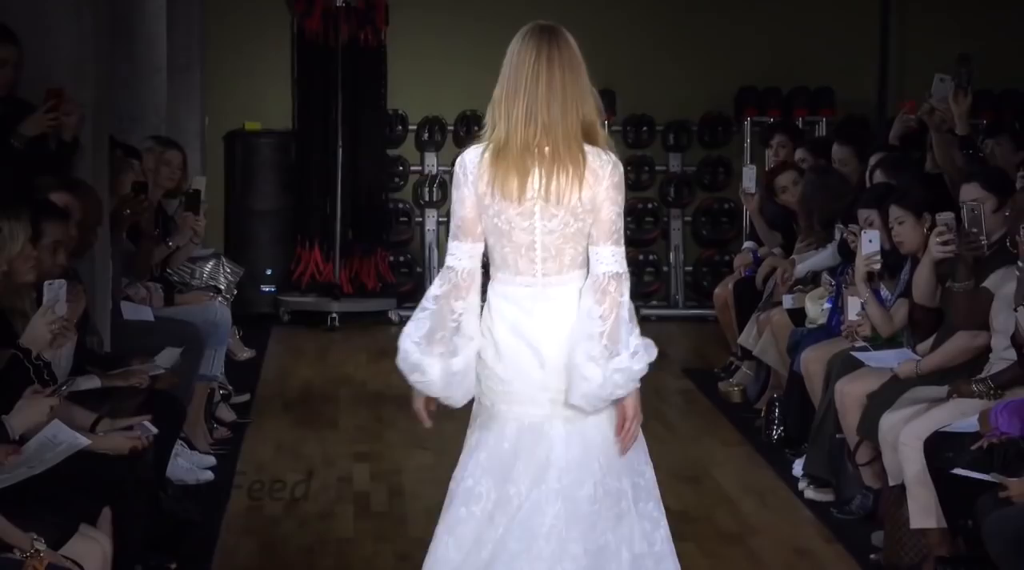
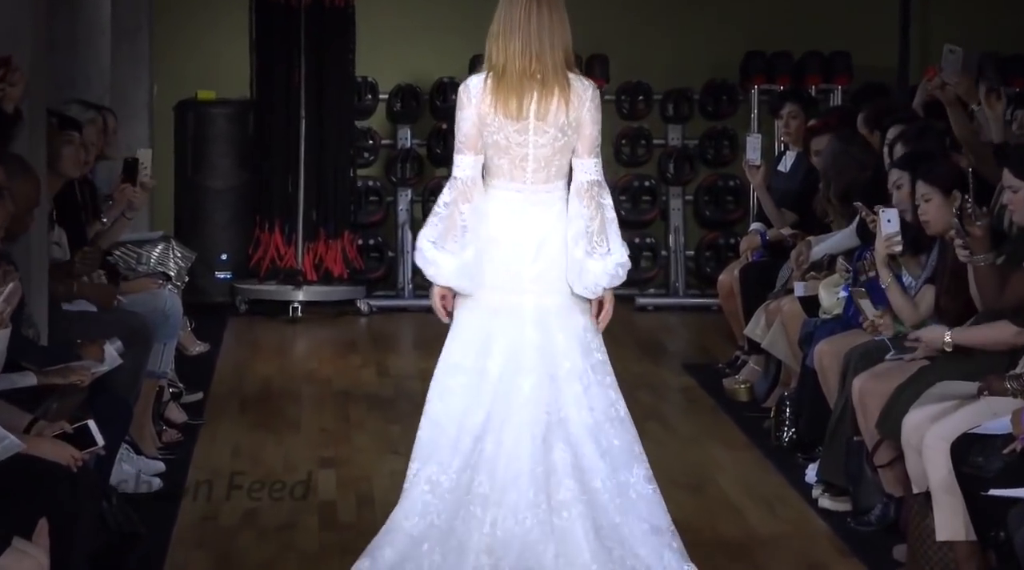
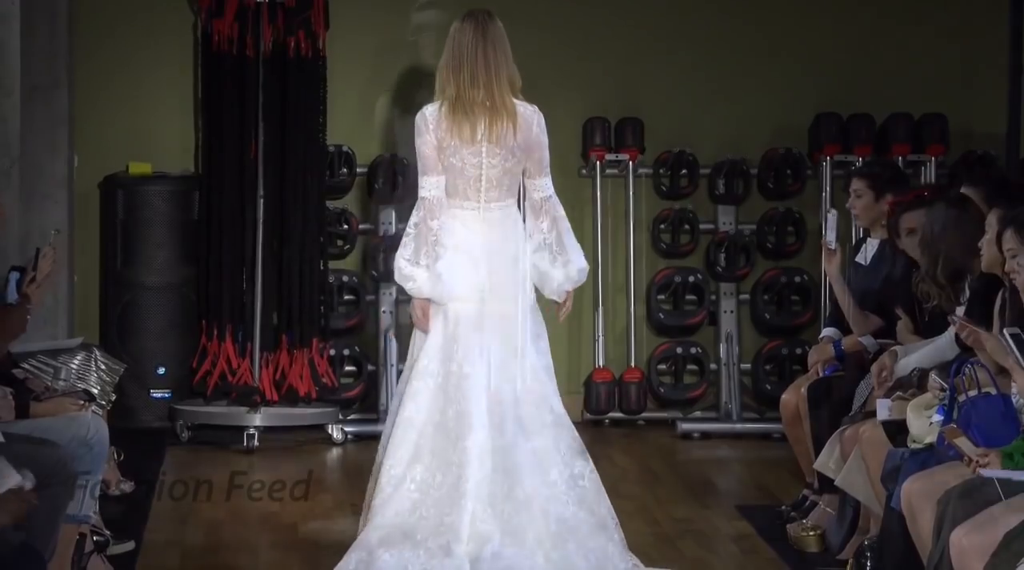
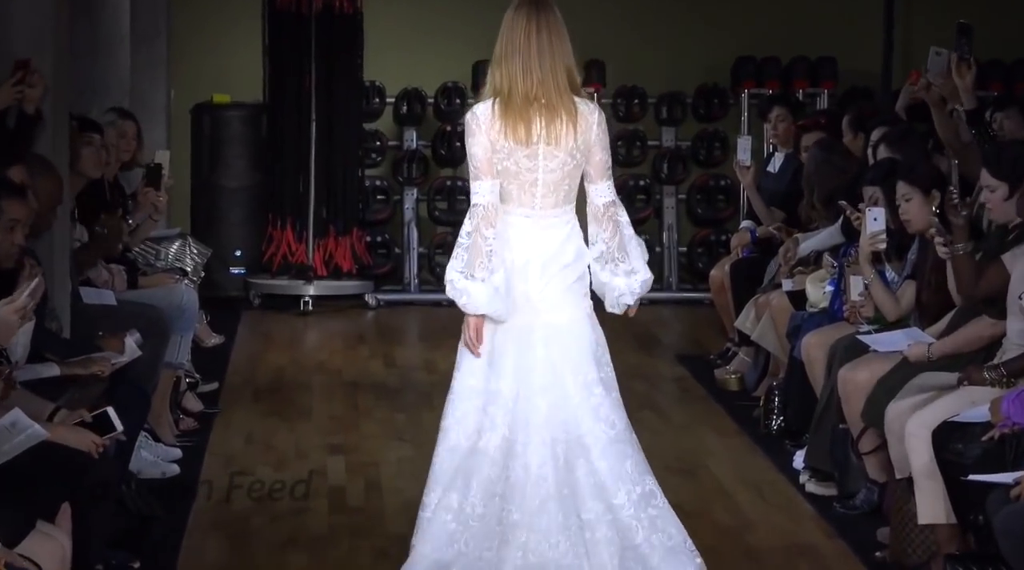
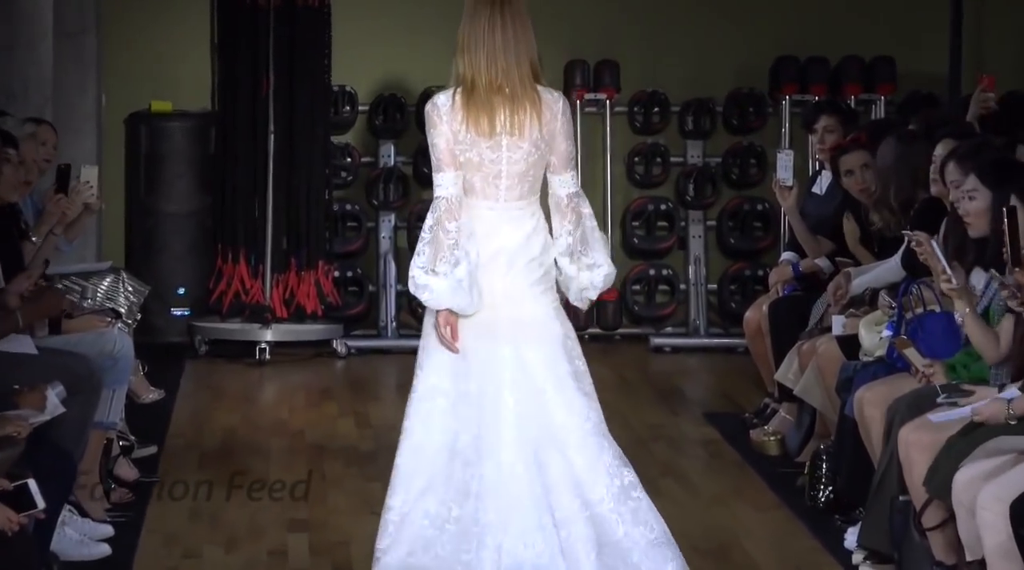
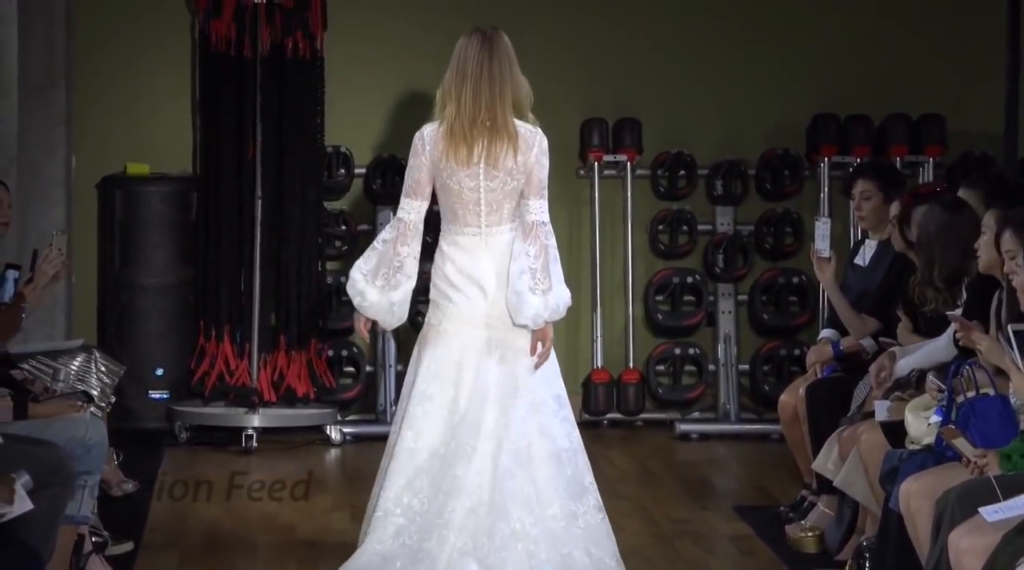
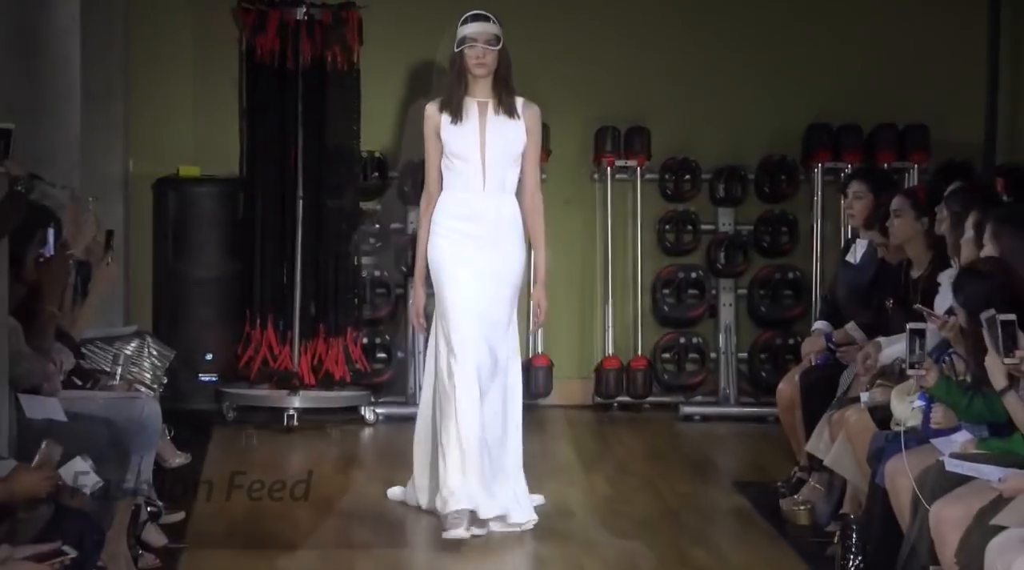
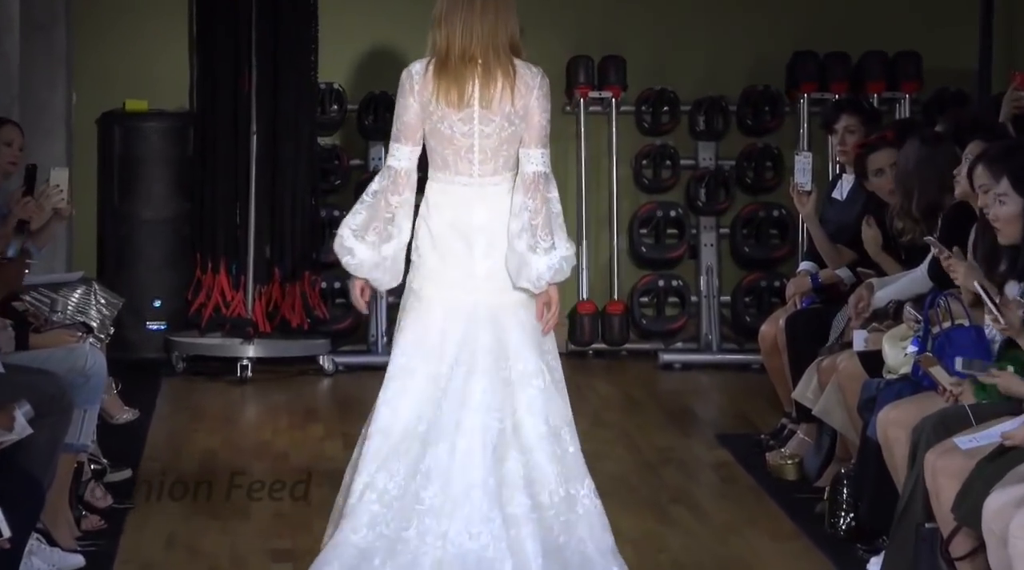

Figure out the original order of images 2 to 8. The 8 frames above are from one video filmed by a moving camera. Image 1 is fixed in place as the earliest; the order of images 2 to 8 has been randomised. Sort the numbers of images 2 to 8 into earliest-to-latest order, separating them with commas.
4, 2, 5, 8, 6, 3, 7
